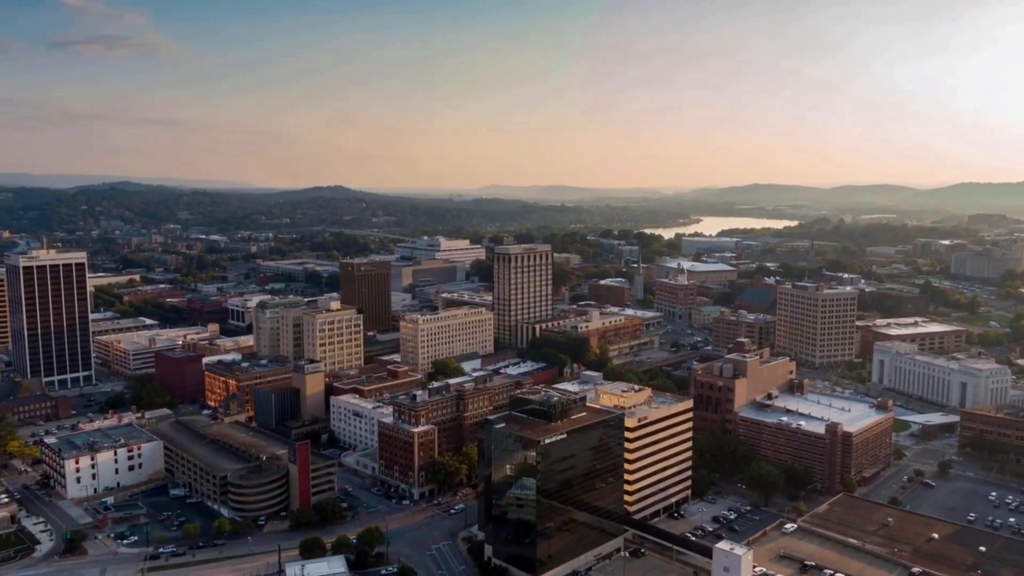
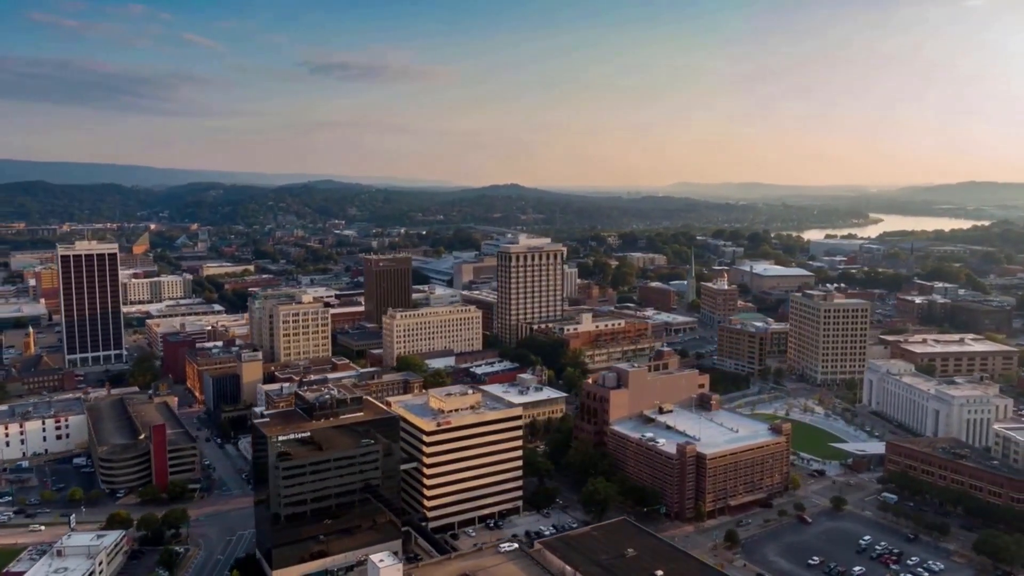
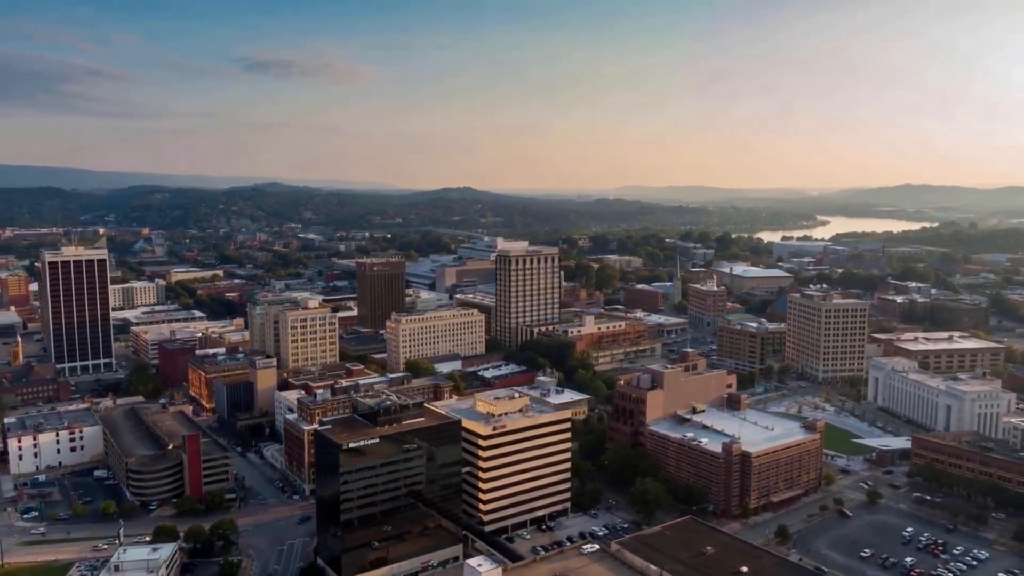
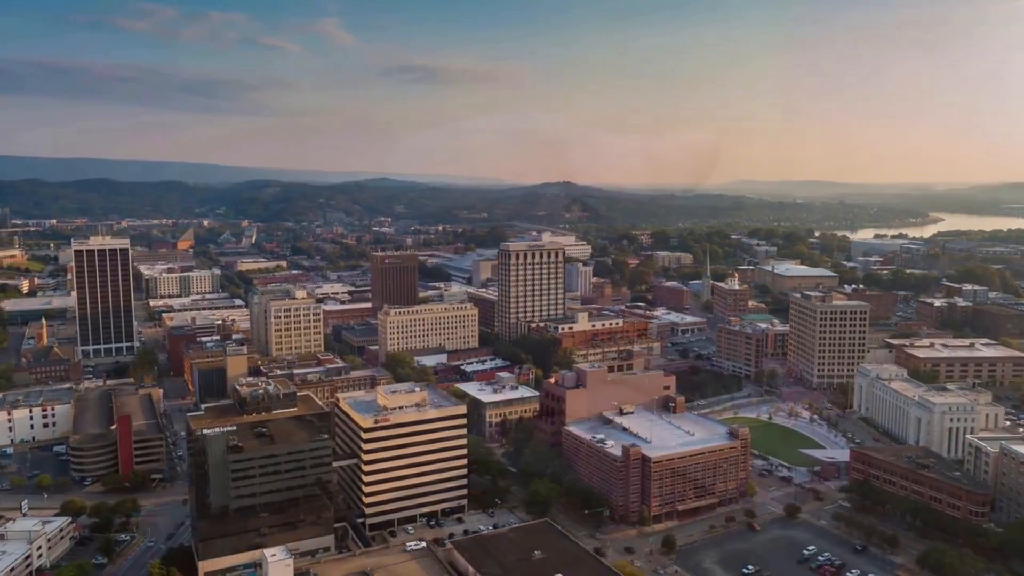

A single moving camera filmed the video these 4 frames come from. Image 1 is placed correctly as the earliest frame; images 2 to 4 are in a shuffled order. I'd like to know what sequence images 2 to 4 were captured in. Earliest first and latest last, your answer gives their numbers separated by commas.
3, 2, 4
